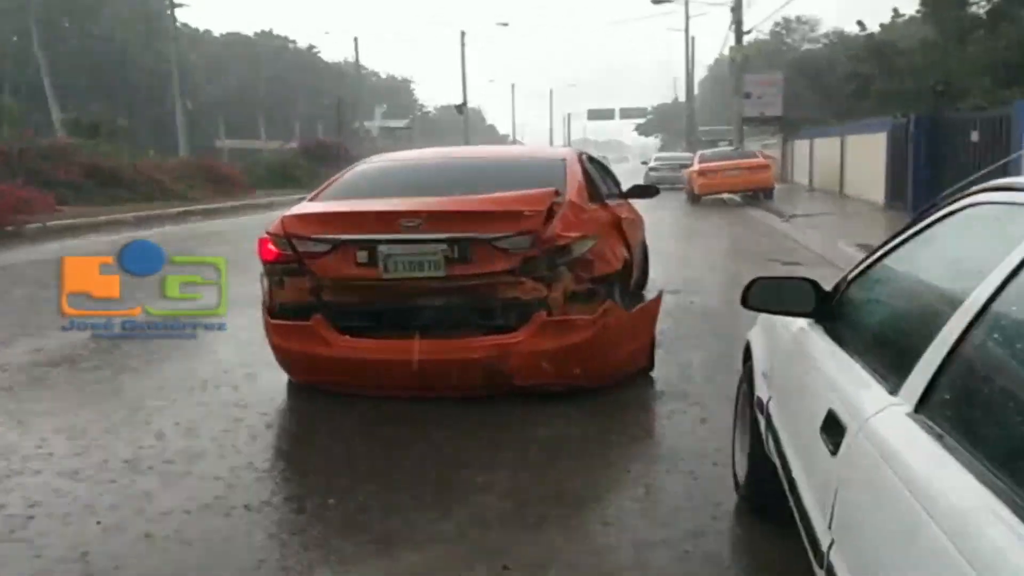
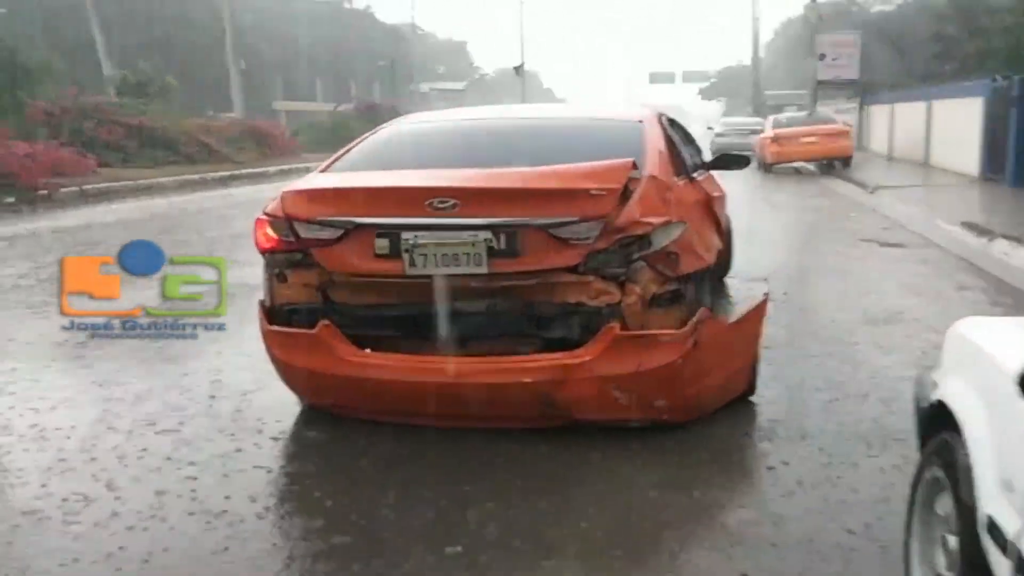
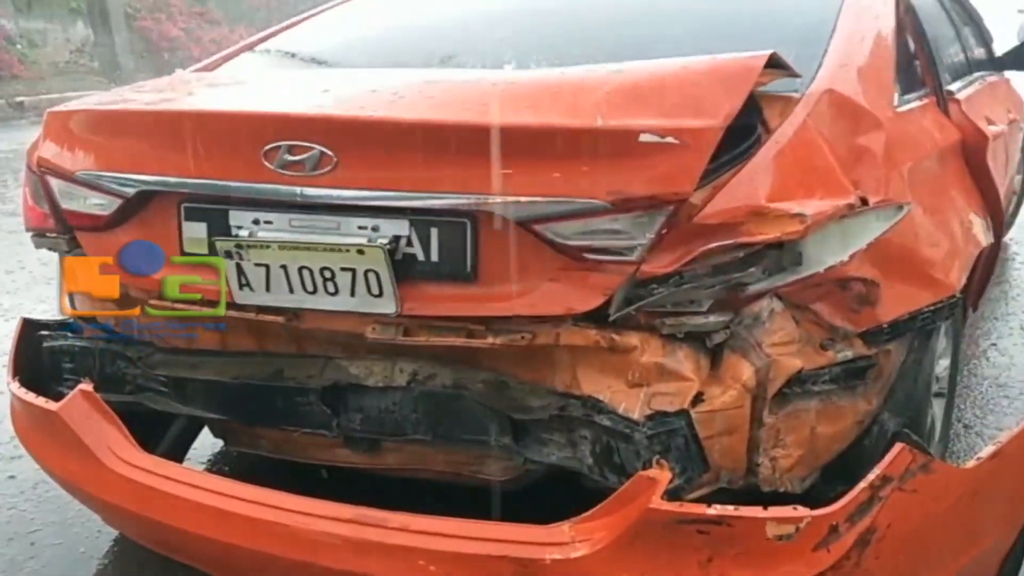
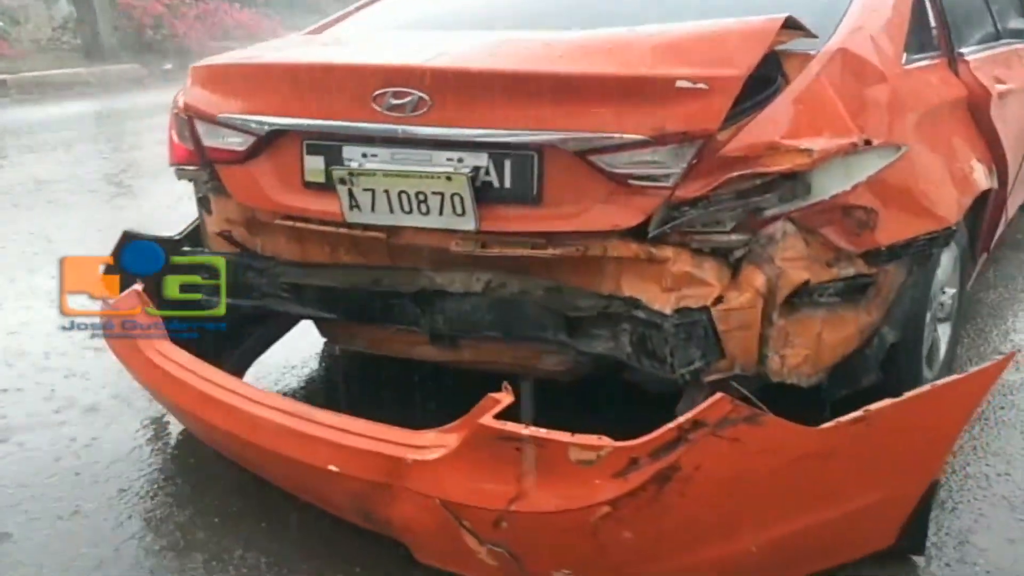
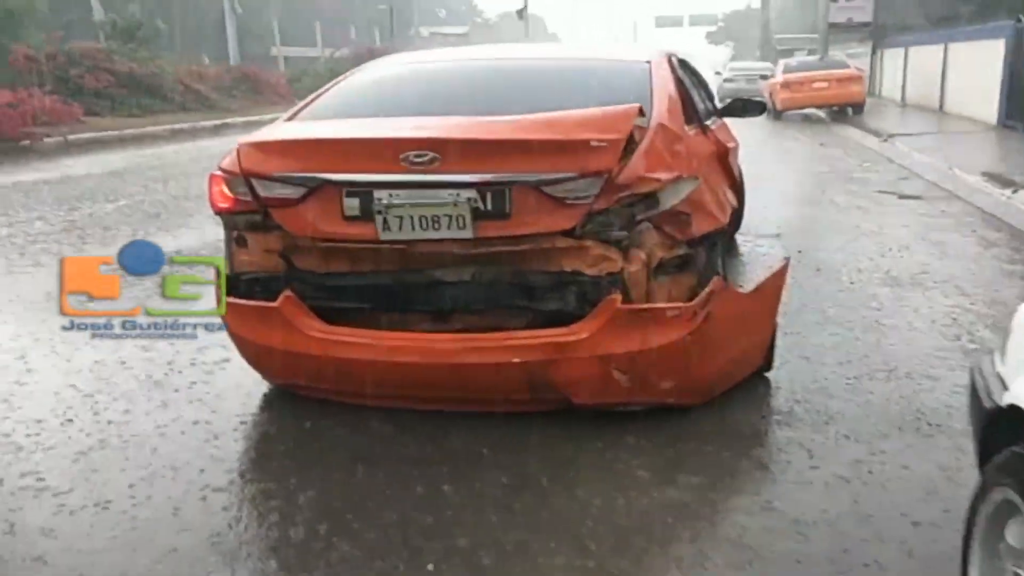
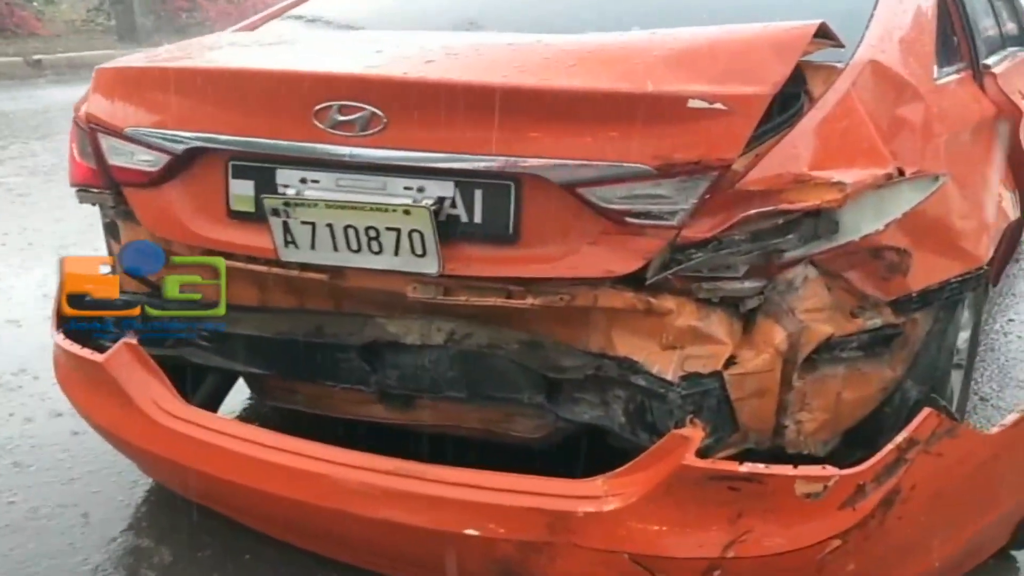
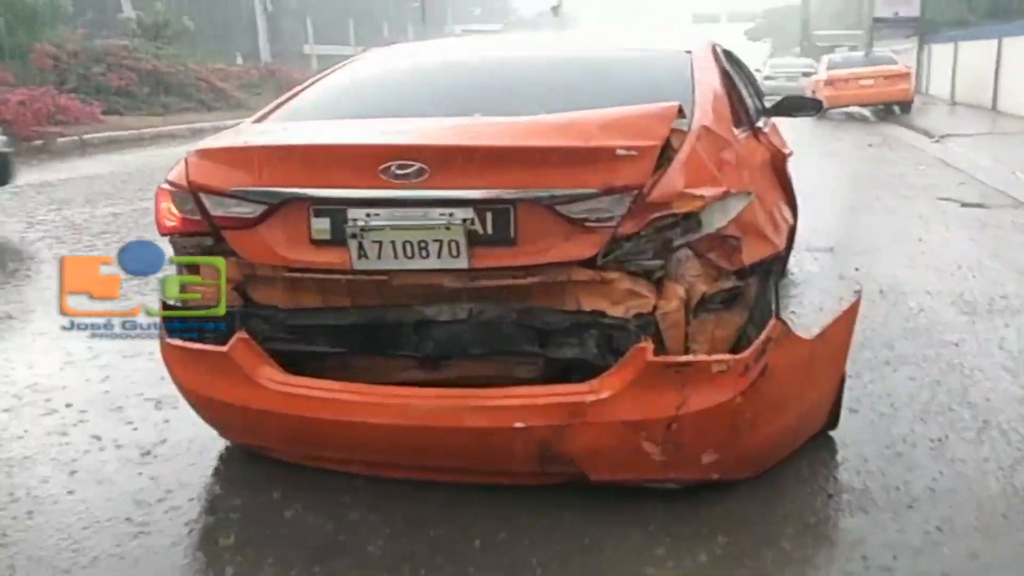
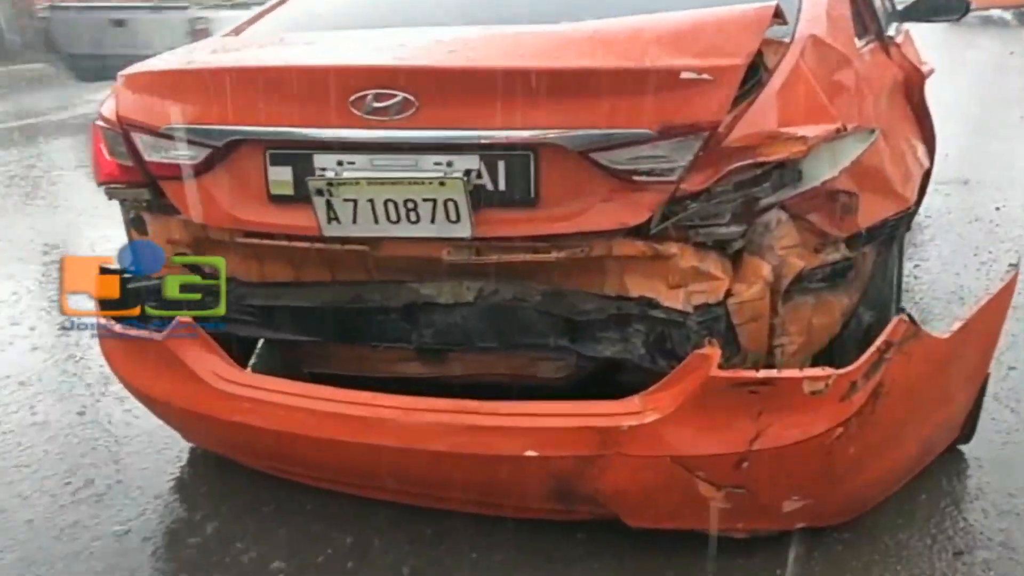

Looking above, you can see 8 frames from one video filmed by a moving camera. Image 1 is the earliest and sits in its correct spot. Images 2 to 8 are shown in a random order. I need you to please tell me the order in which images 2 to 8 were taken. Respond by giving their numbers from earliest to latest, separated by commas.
2, 5, 7, 8, 6, 3, 4
